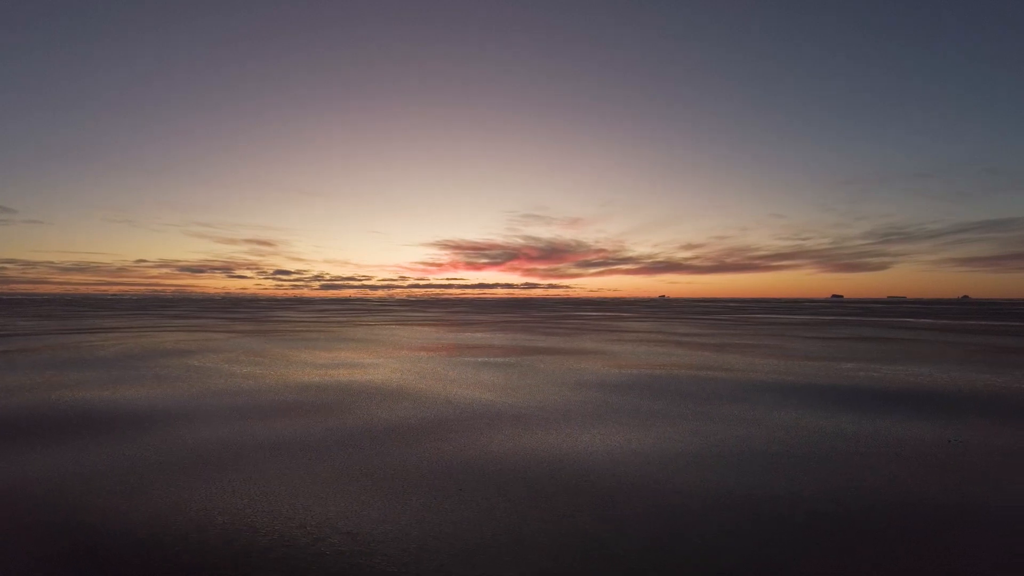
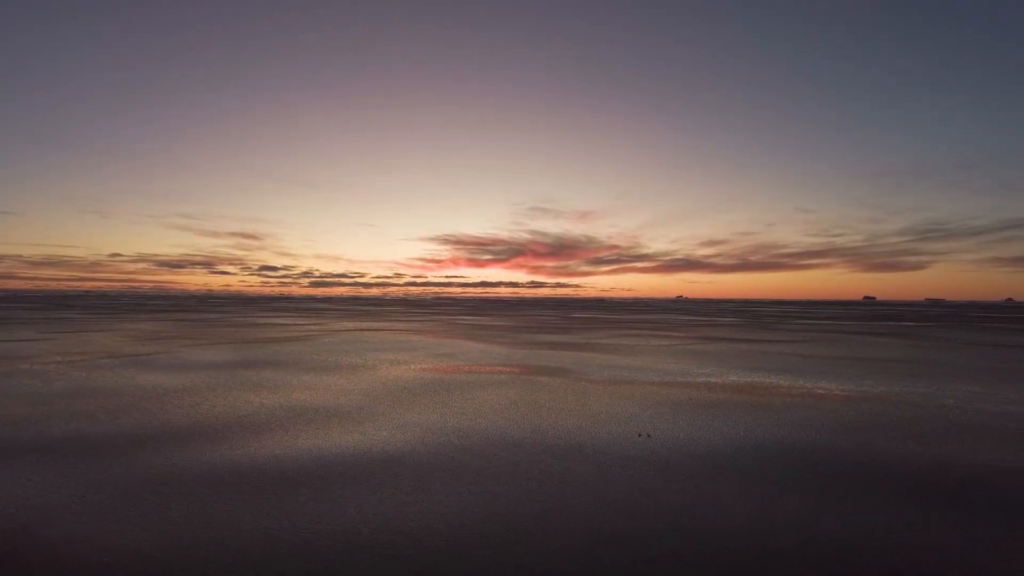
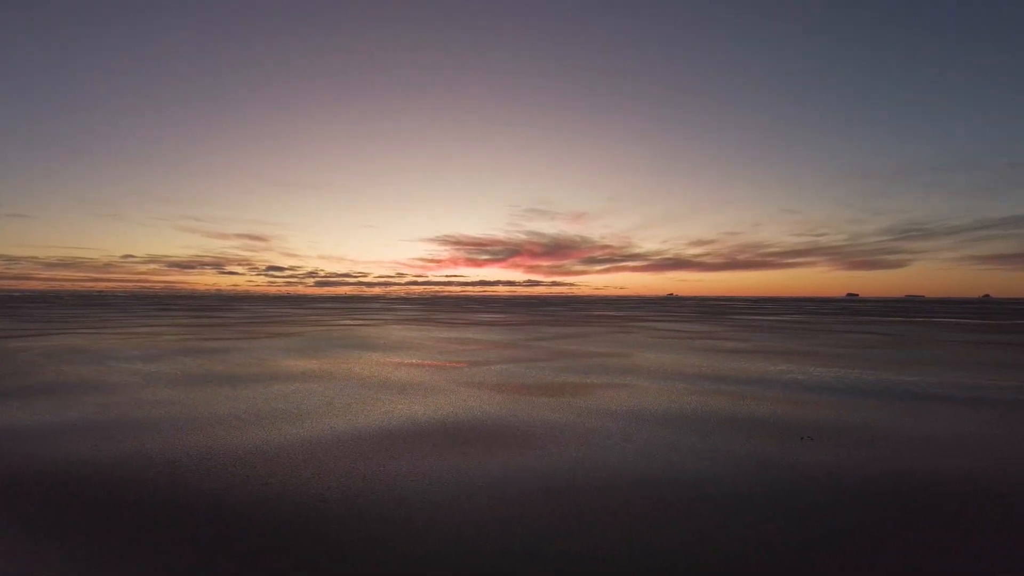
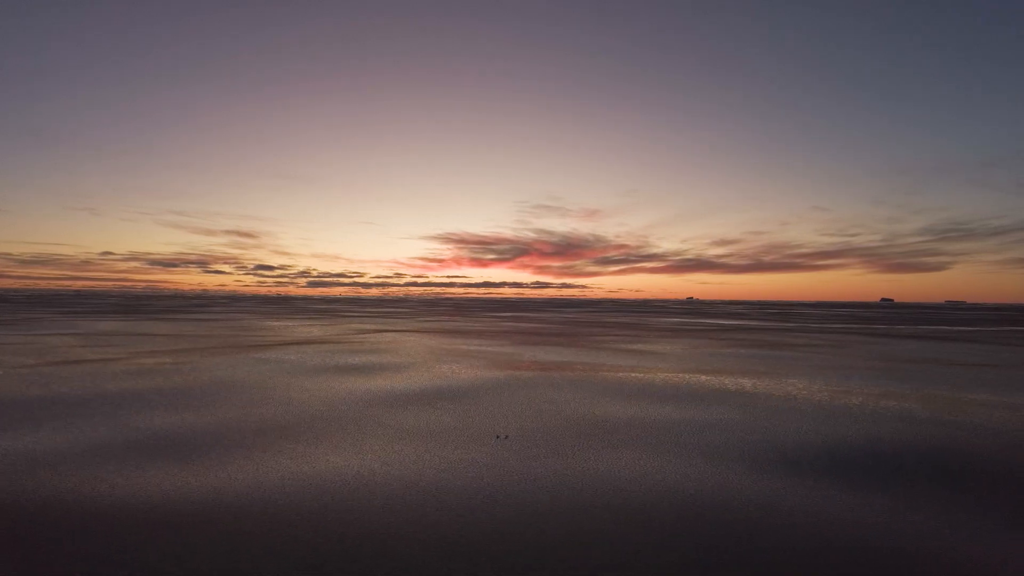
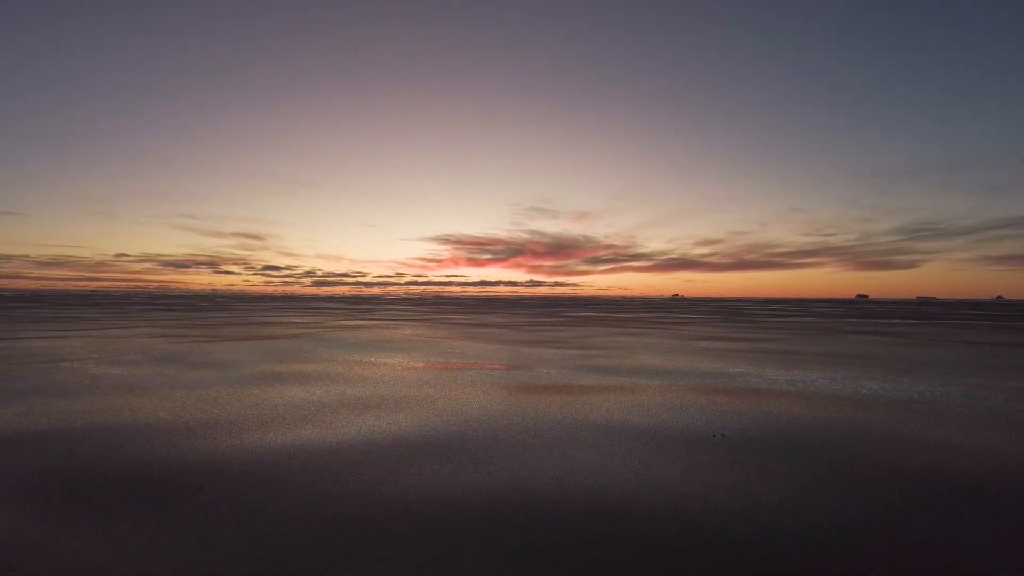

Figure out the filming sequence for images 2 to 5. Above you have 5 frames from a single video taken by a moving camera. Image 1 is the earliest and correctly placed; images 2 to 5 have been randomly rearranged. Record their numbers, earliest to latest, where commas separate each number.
3, 5, 2, 4
